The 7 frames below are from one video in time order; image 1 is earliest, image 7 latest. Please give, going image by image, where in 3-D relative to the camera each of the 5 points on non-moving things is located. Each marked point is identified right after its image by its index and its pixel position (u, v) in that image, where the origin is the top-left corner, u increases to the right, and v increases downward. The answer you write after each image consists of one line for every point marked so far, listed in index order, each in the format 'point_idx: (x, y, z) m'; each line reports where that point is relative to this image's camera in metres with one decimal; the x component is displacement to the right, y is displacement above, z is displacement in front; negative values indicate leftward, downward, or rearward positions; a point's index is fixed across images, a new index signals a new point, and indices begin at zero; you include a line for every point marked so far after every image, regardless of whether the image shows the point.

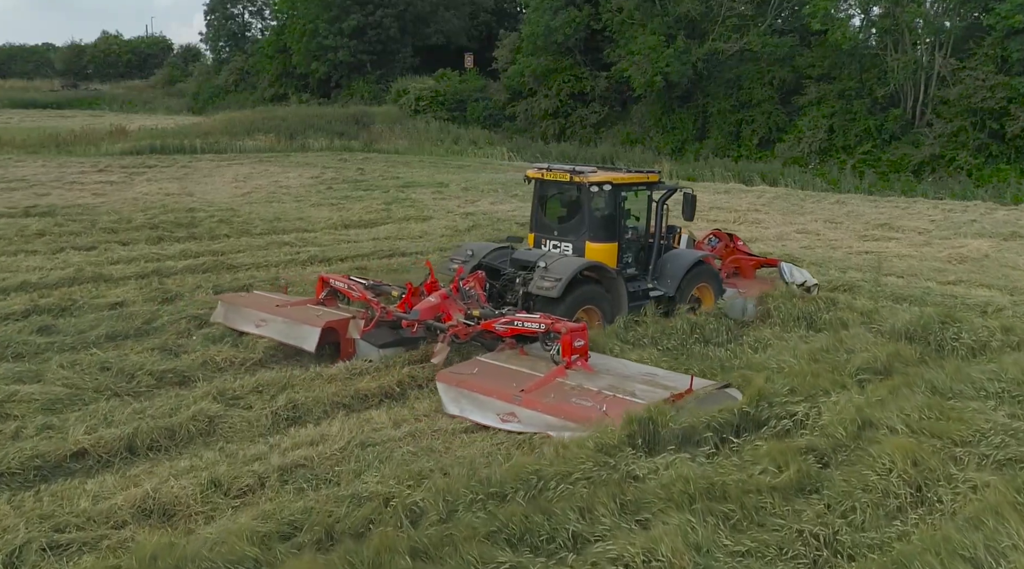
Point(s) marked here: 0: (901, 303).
0: (+3.8, -0.2, +10.0) m
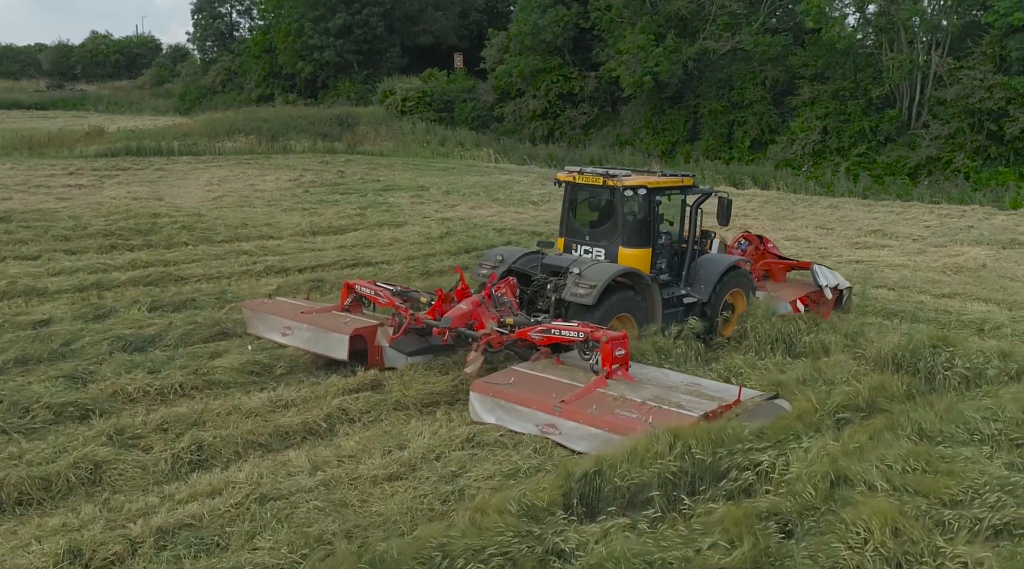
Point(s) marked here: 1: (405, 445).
0: (+3.4, -0.4, +9.3) m
1: (-0.6, -0.9, +6.0) m
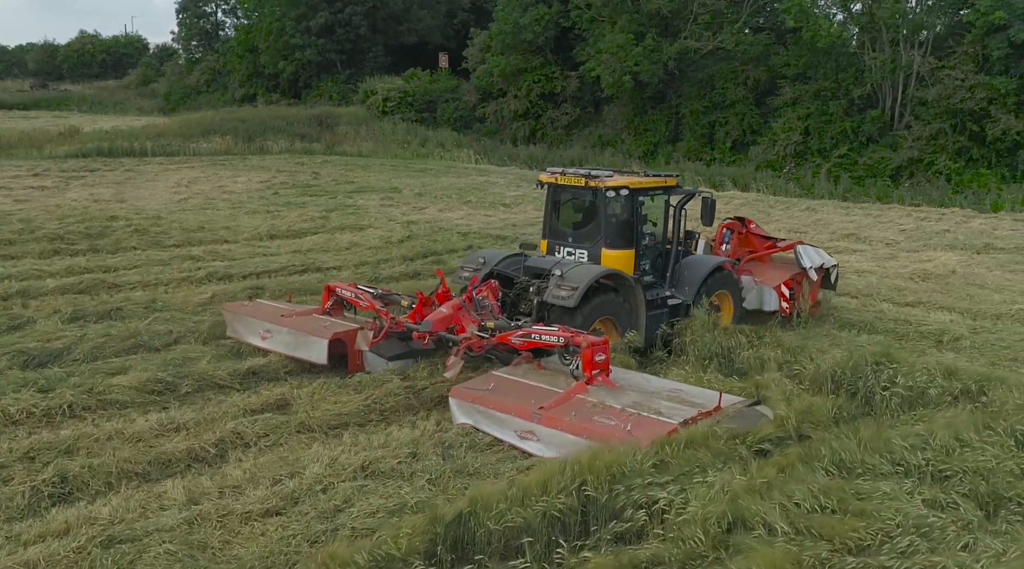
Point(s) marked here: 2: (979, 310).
0: (+2.9, -0.5, +8.9) m
1: (-1.2, -1.0, +5.5) m
2: (+4.8, -0.3, +10.3) m
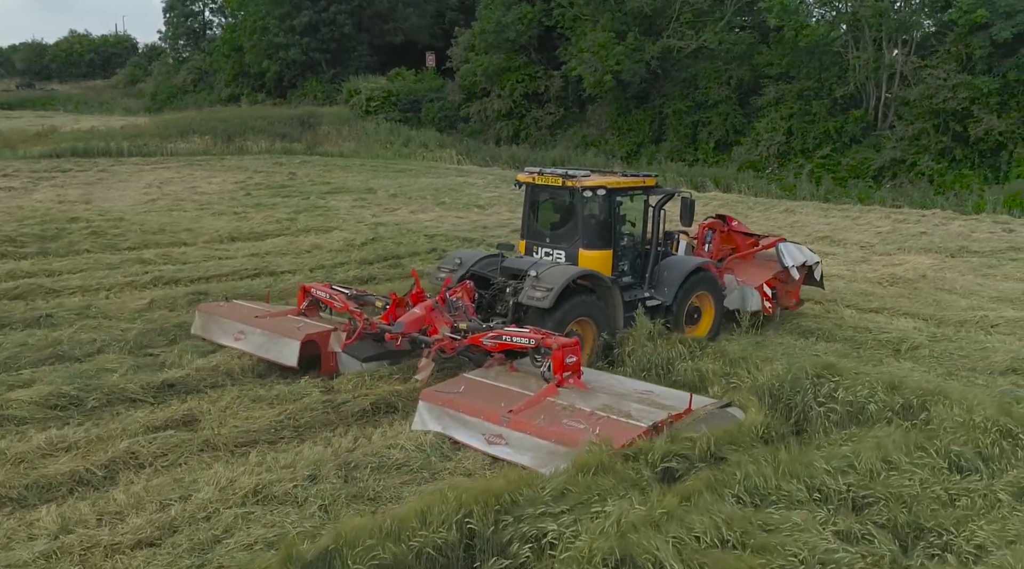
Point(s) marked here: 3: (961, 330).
0: (+2.4, -0.5, +8.5) m
1: (-1.7, -1.1, +5.2) m
2: (+4.3, -0.3, +10.0) m
3: (+4.2, -0.4, +9.4) m
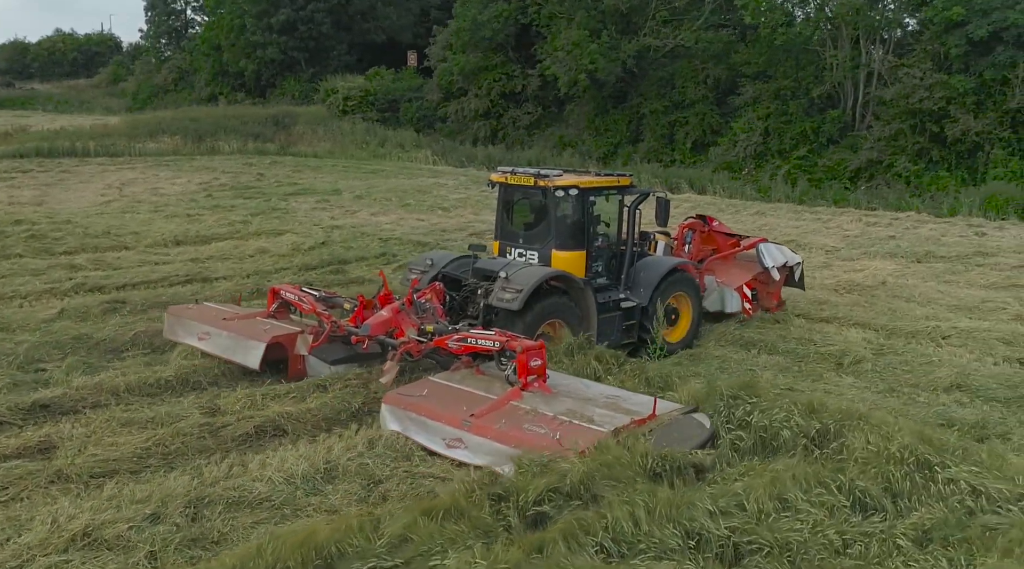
0: (+1.8, -0.6, +8.1) m
1: (-2.3, -1.2, +4.7) m
2: (+3.6, -0.4, +9.5) m
3: (+3.5, -0.5, +8.9) m
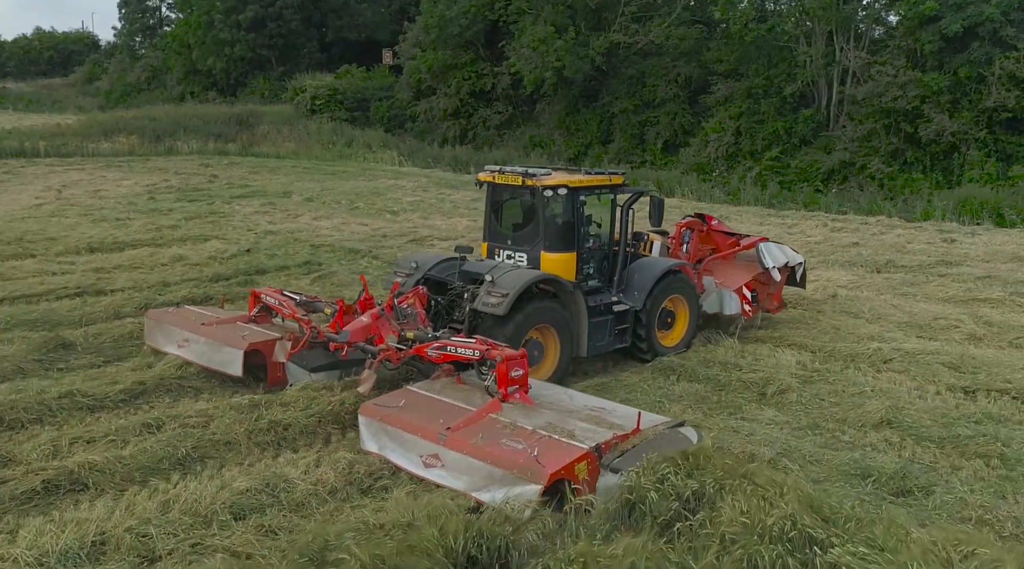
0: (+0.9, -0.8, +7.2) m
1: (-3.1, -1.3, +3.8) m
2: (+2.8, -0.5, +8.6) m
3: (+2.7, -0.7, +8.0) m
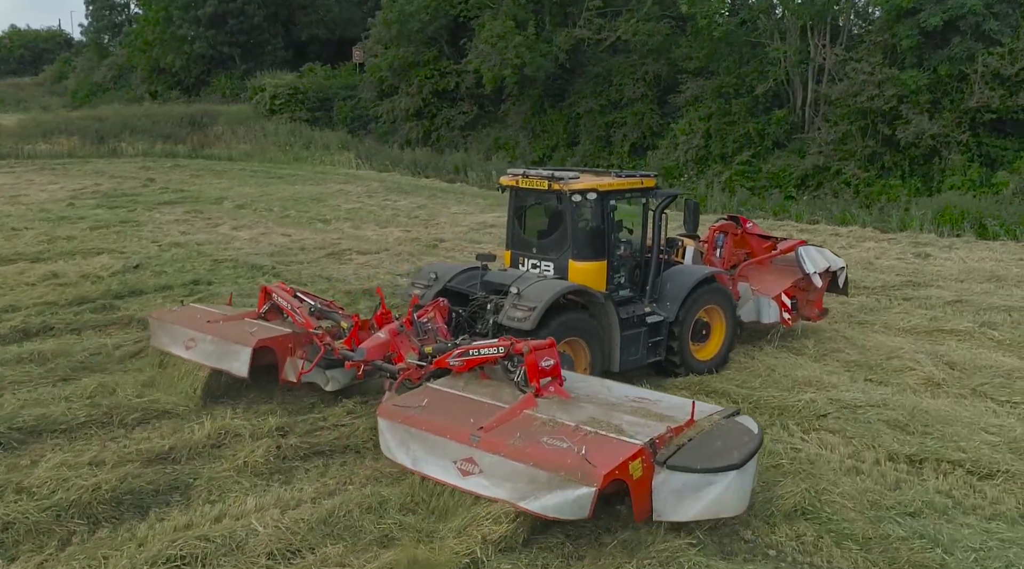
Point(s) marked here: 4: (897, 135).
0: (-0.1, -1.0, +5.7) m
1: (-4.1, -1.6, +2.3) m
2: (+1.8, -0.8, +7.1) m
3: (+1.7, -0.9, +6.6) m
4: (+7.3, +2.8, +19.1) m
